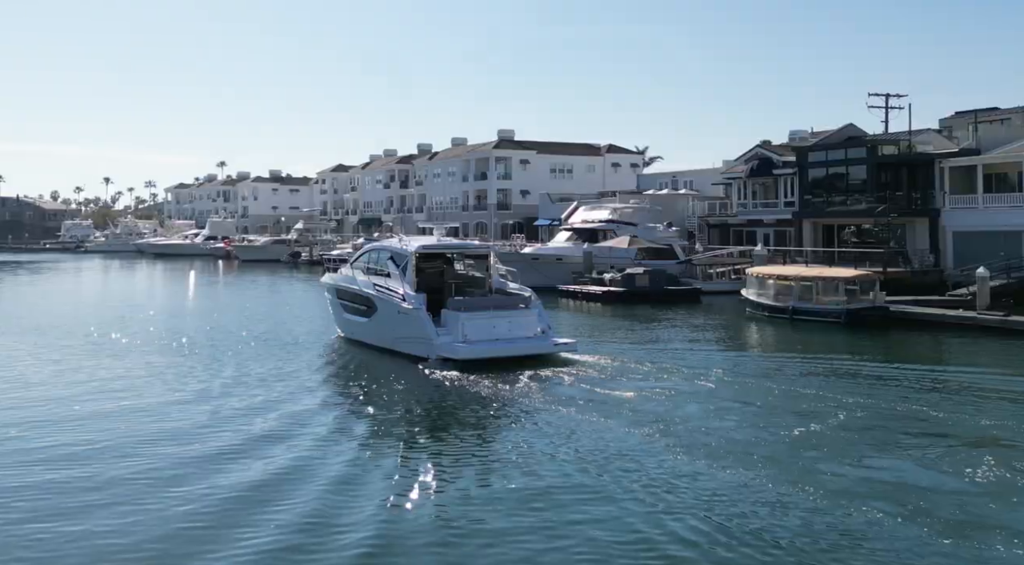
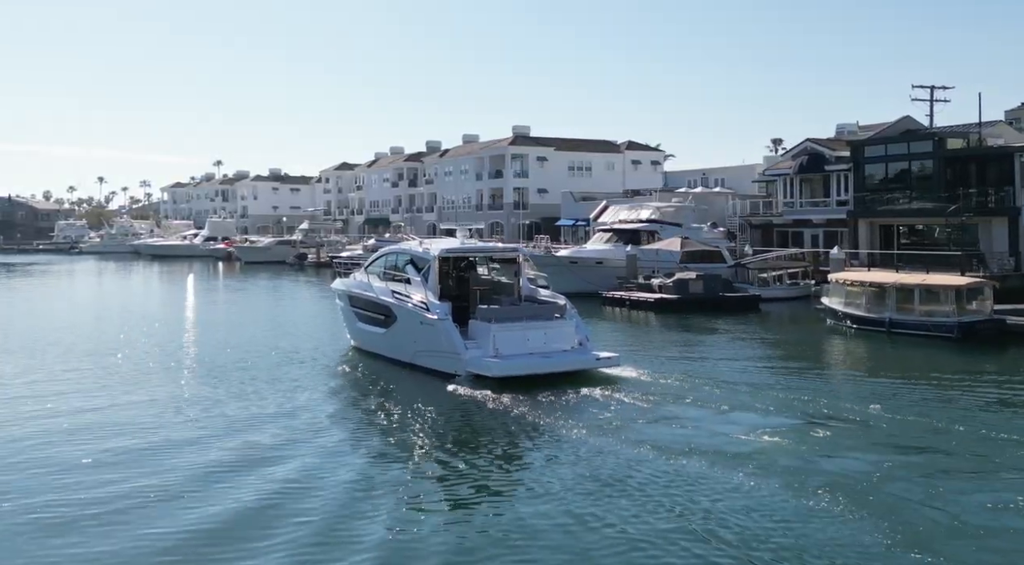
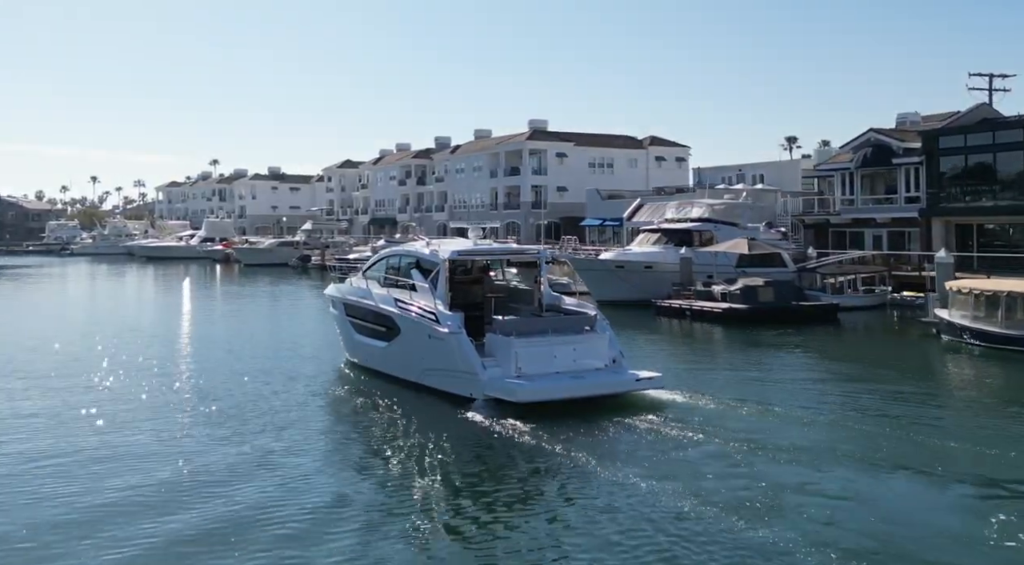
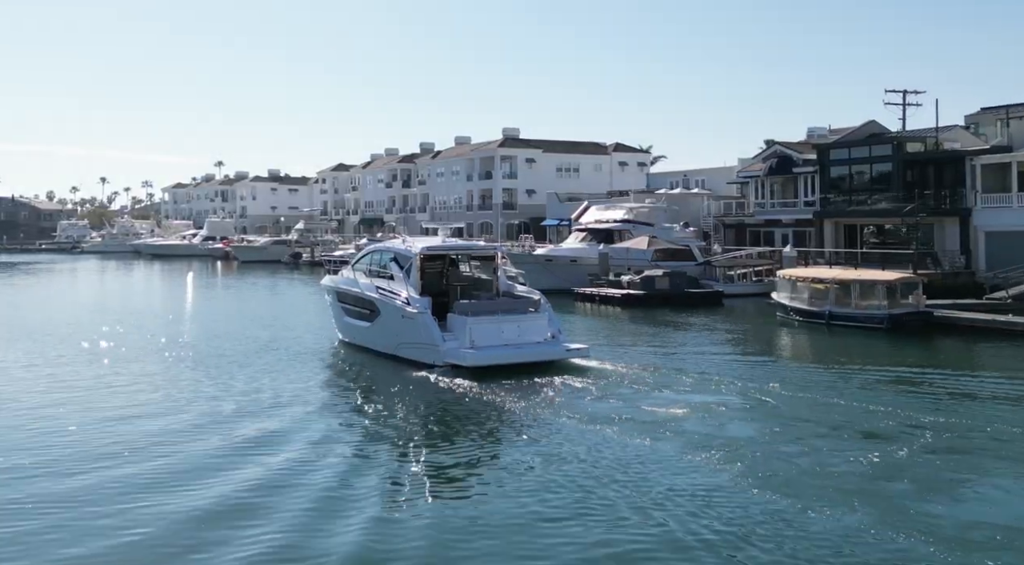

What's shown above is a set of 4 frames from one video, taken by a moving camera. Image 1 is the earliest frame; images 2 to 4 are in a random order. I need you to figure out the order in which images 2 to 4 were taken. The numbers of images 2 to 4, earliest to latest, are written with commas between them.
4, 2, 3
